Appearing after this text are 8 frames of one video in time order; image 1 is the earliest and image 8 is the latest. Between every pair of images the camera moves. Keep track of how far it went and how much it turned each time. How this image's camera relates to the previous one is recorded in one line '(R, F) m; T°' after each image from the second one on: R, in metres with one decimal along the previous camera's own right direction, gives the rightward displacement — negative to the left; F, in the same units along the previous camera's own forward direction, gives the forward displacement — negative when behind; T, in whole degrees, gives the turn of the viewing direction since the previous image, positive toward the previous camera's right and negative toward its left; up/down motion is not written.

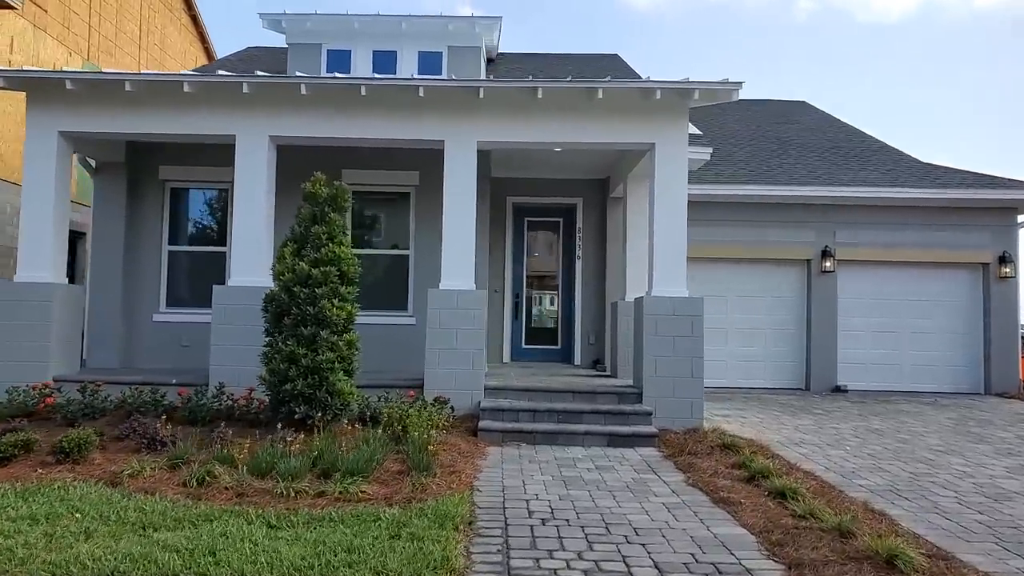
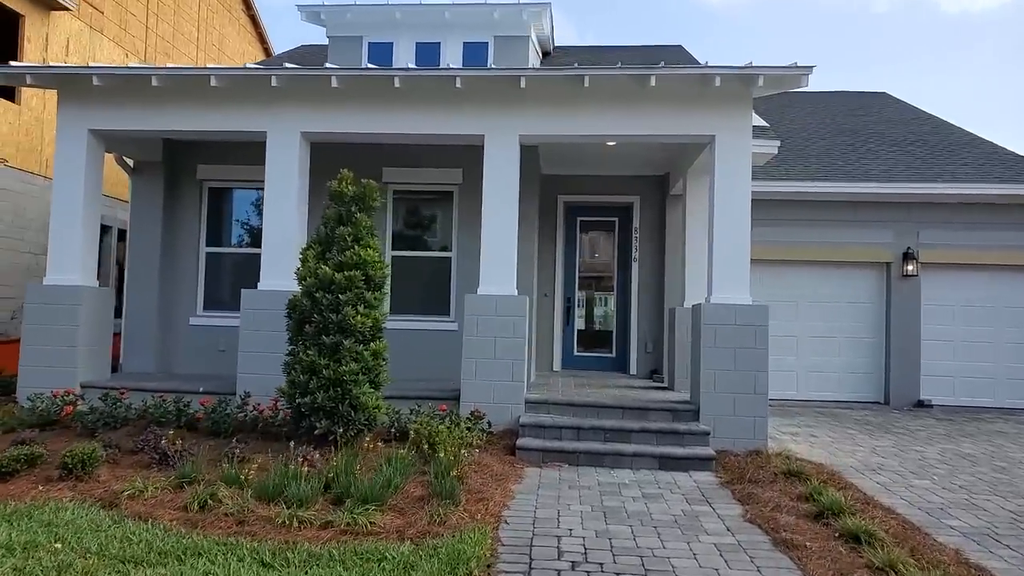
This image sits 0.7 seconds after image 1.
(+0.2, +0.5) m; -5°
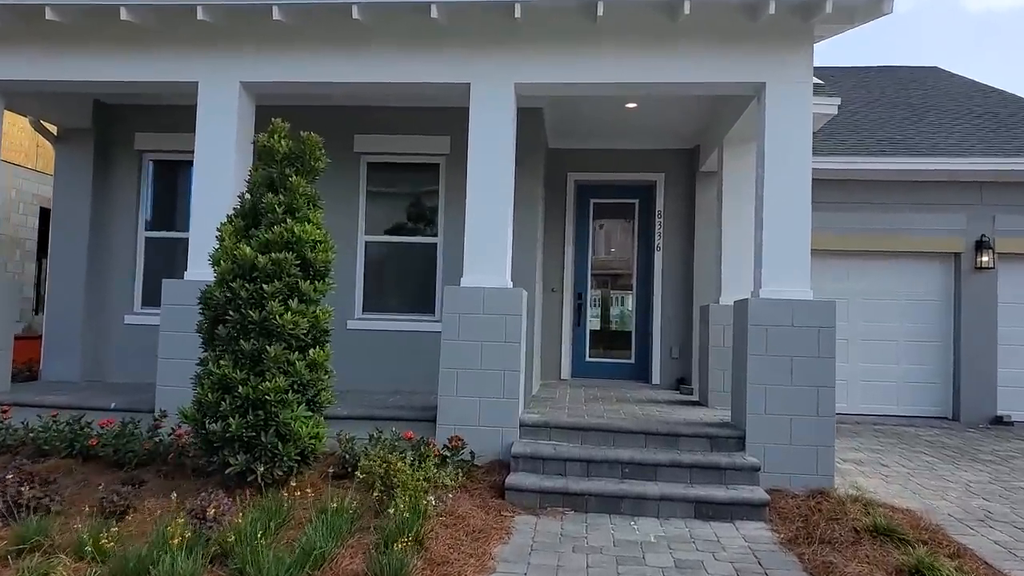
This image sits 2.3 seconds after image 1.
(+0.2, +1.4) m; -1°
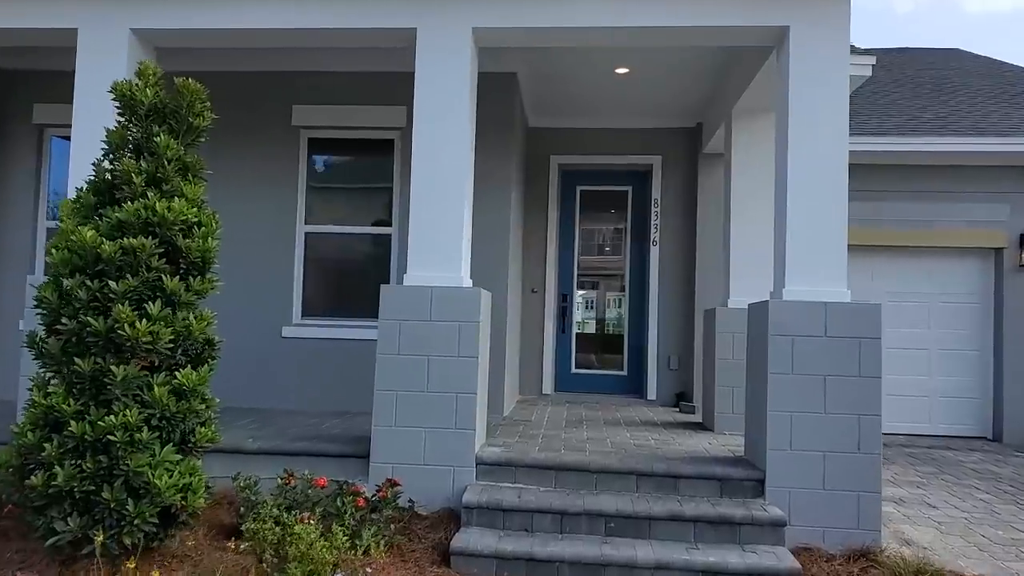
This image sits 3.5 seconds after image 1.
(+0.2, +1.1) m; 0°
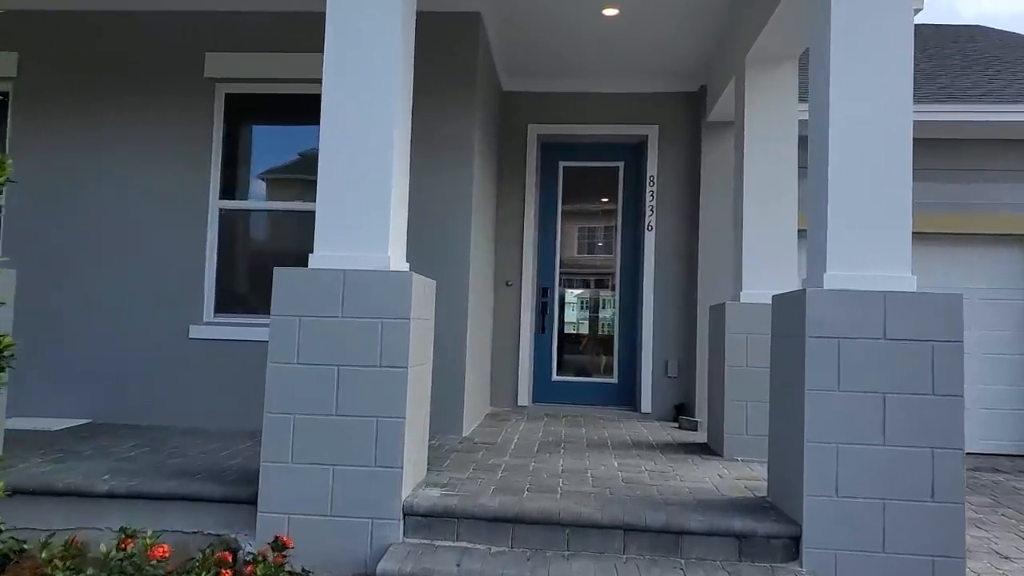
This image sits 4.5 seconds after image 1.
(+0.2, +1.1) m; 0°
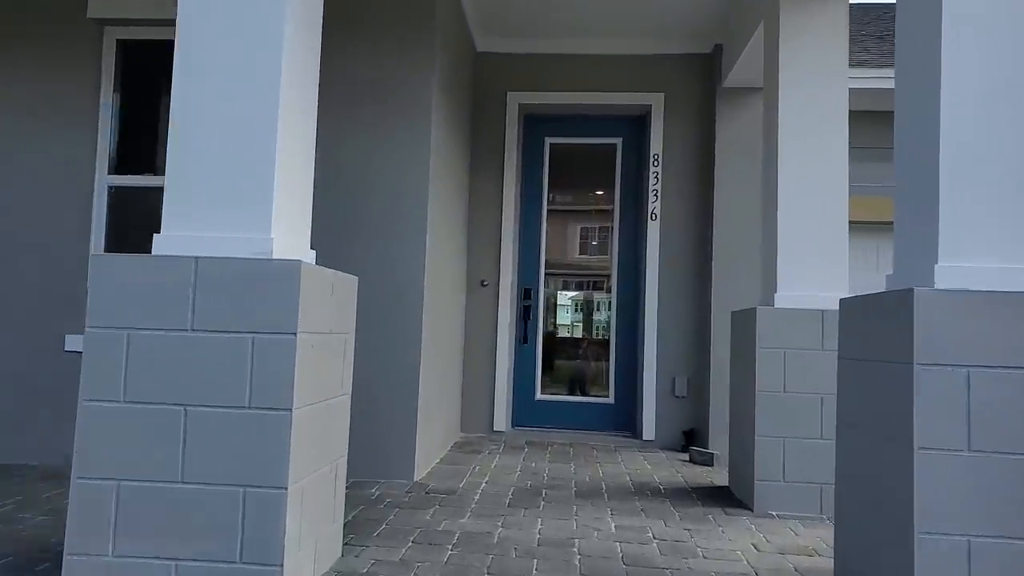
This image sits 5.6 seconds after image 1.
(+0.1, +1.0) m; 0°
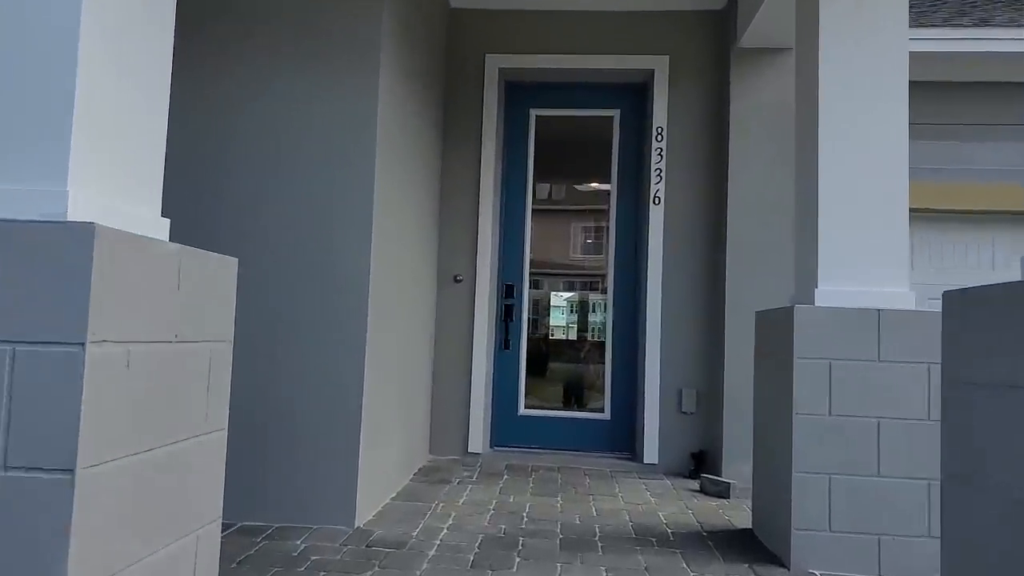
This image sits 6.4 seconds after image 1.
(+0.1, +0.7) m; 0°
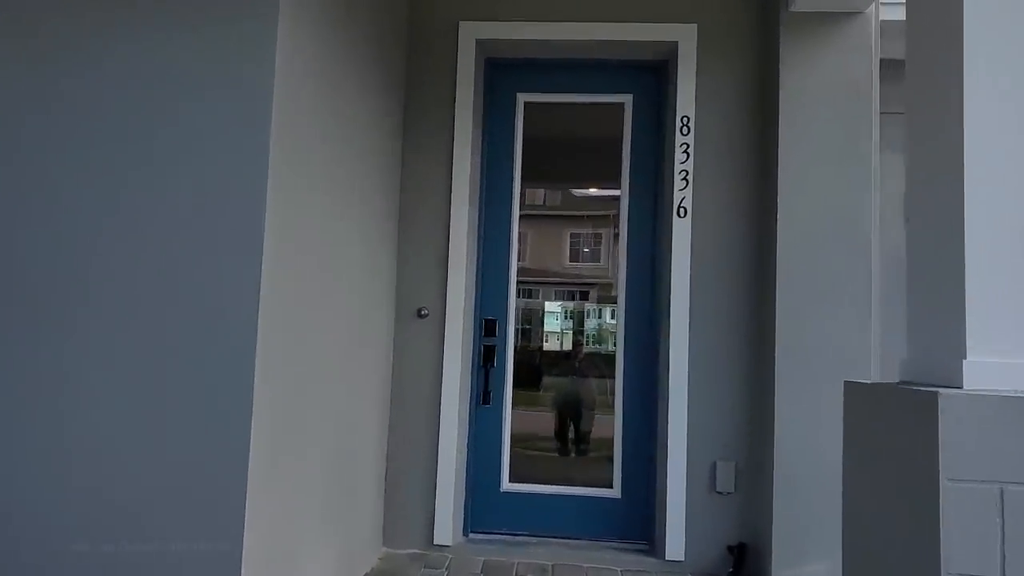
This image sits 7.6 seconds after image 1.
(+0.1, +1.0) m; 0°
